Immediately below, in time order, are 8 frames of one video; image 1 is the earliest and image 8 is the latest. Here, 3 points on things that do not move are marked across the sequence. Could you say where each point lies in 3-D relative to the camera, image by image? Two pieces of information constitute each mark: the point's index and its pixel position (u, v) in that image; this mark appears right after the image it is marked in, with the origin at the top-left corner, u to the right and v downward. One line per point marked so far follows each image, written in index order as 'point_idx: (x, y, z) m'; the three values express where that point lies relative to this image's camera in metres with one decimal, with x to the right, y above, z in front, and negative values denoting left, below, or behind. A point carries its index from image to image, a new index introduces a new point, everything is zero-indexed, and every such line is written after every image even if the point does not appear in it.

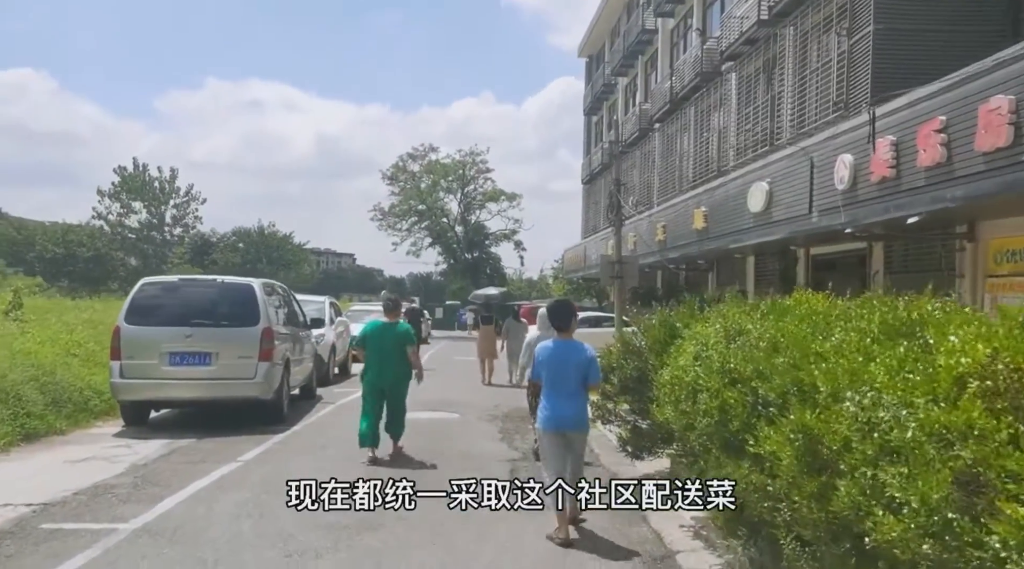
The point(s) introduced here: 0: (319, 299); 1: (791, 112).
0: (-4.0, -0.3, +17.7) m
1: (+5.8, +3.6, +17.8) m
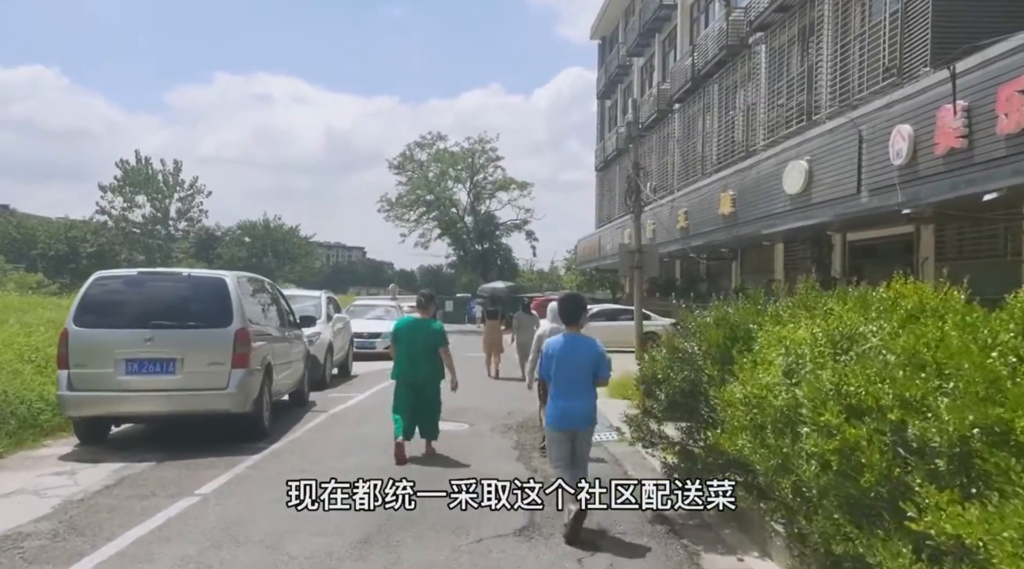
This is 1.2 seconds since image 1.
0: (-3.7, -0.2, +16.3) m
1: (+6.0, +3.8, +16.2) m
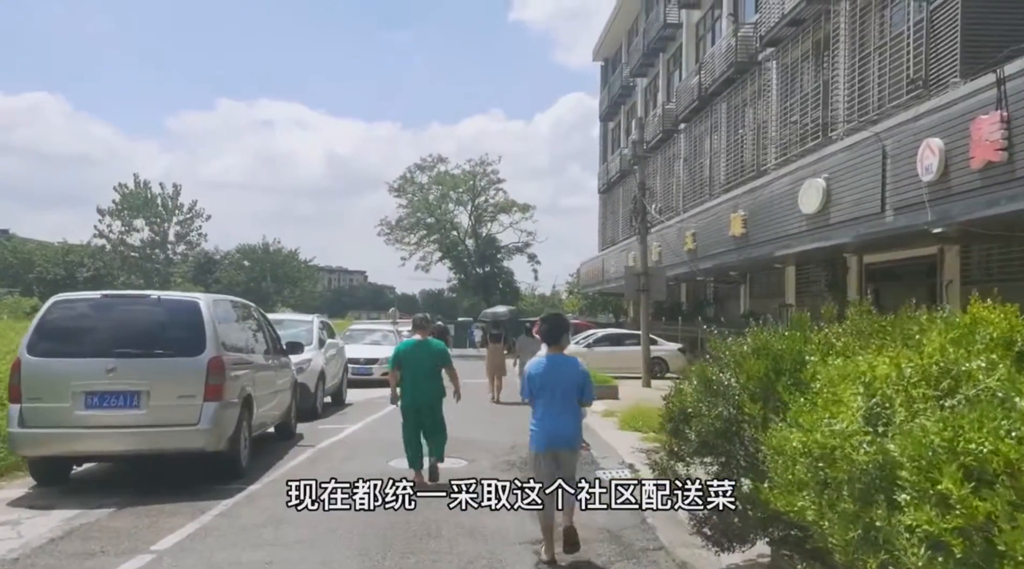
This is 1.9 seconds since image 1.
0: (-3.7, -0.6, +15.4) m
1: (+6.0, +3.4, +15.4) m
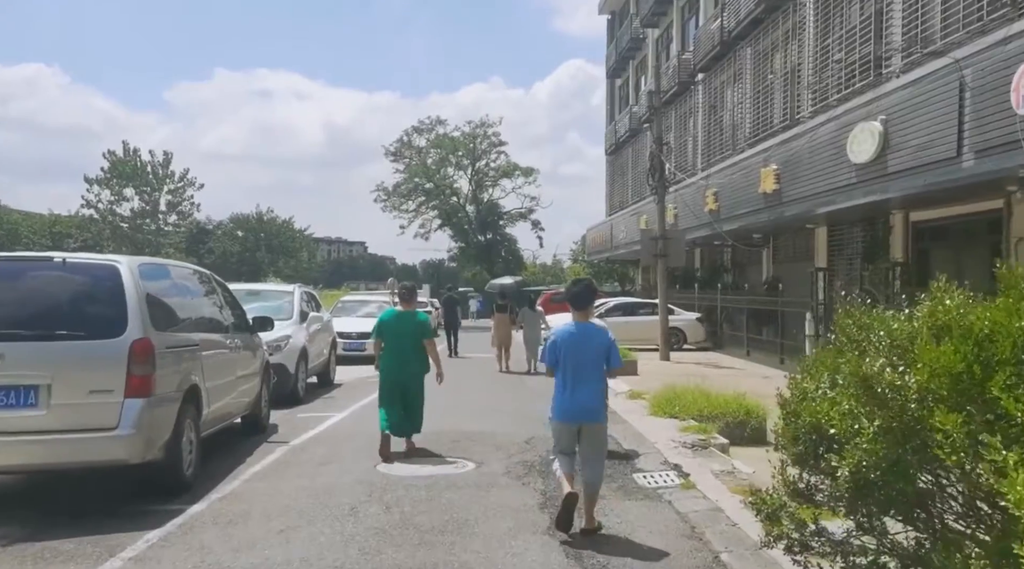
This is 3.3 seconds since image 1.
0: (-3.6, -0.1, +13.6) m
1: (+6.1, +4.0, +13.4) m
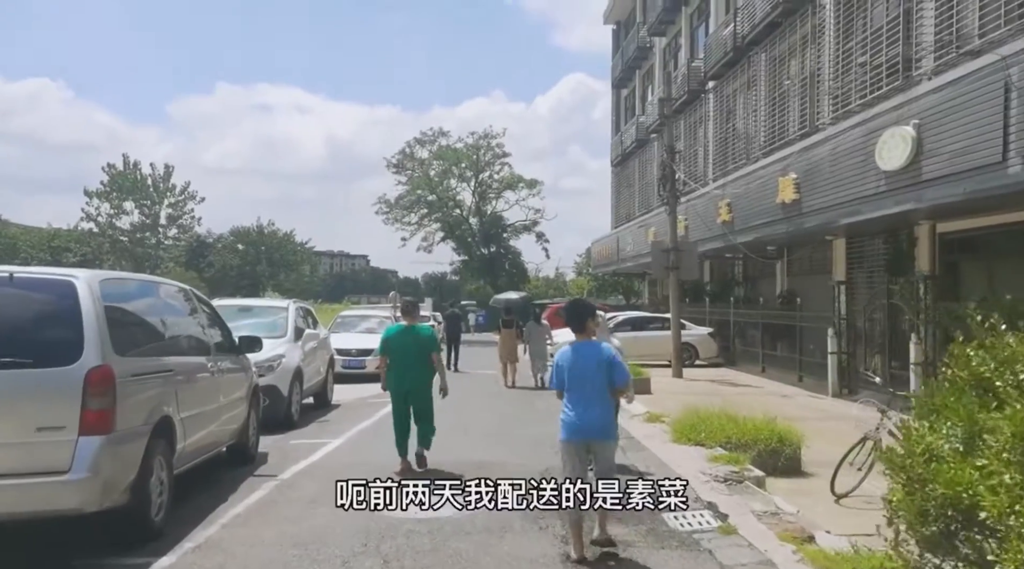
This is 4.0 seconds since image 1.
0: (-3.4, -0.3, +12.8) m
1: (+6.3, +3.8, +12.7) m
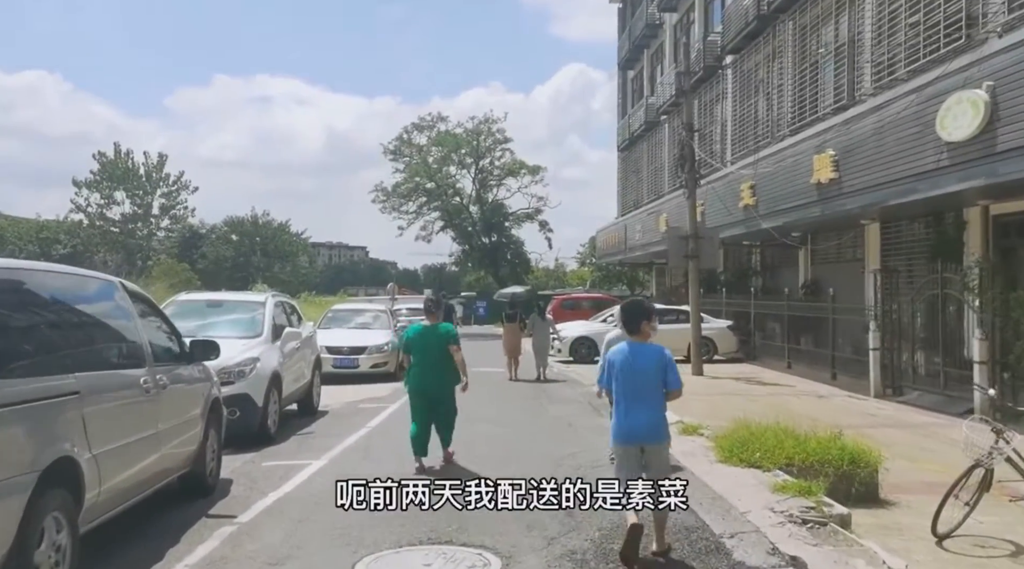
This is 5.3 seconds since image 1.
0: (-3.3, -0.2, +11.1) m
1: (+6.4, +3.9, +11.0) m
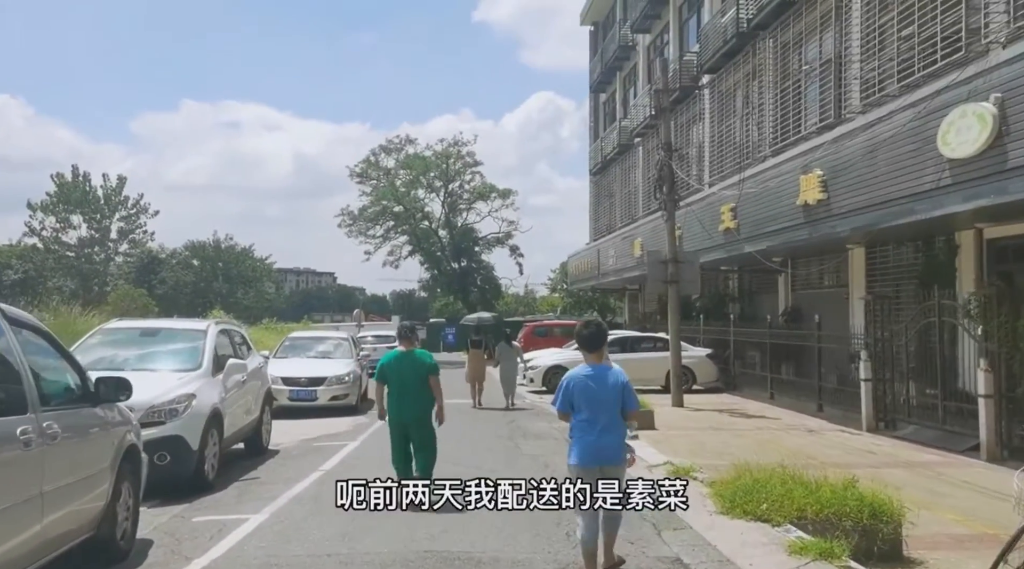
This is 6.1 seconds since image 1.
0: (-3.6, -0.5, +10.0) m
1: (+6.0, +3.6, +10.3) m
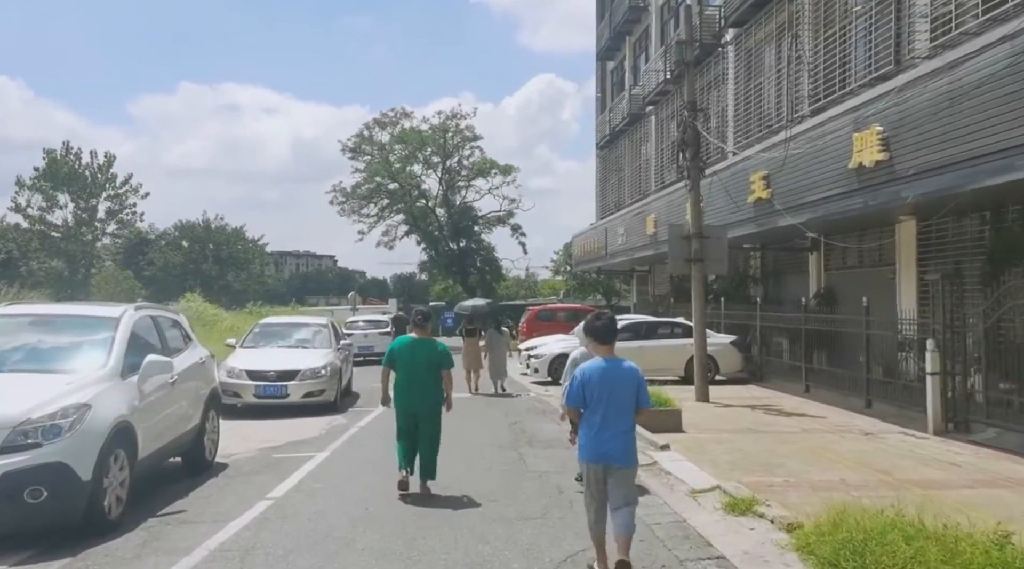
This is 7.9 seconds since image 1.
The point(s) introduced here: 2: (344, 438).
0: (-3.6, -0.2, +7.8) m
1: (+6.1, +3.9, +8.1) m
2: (-2.1, -2.0, +11.0) m
